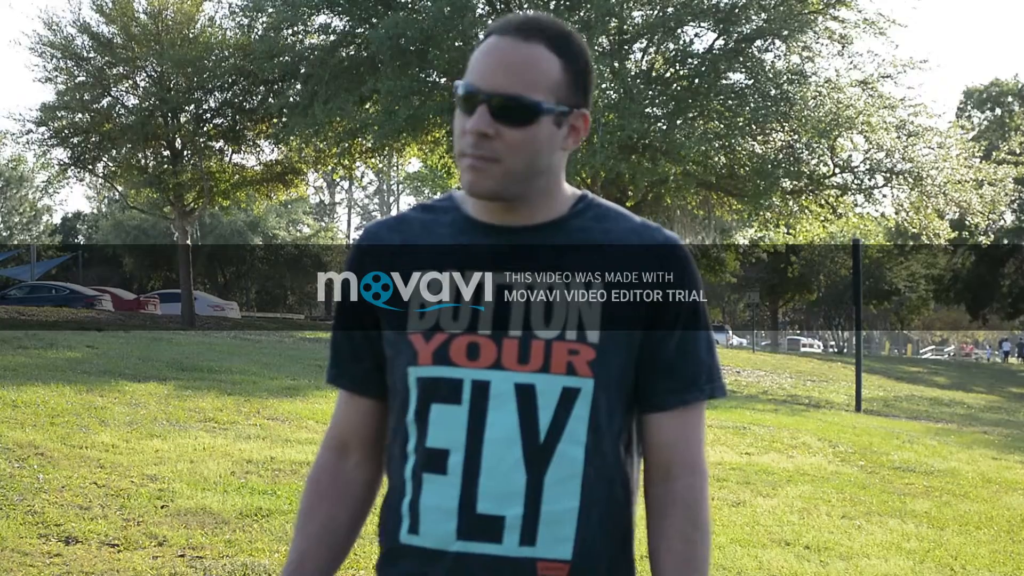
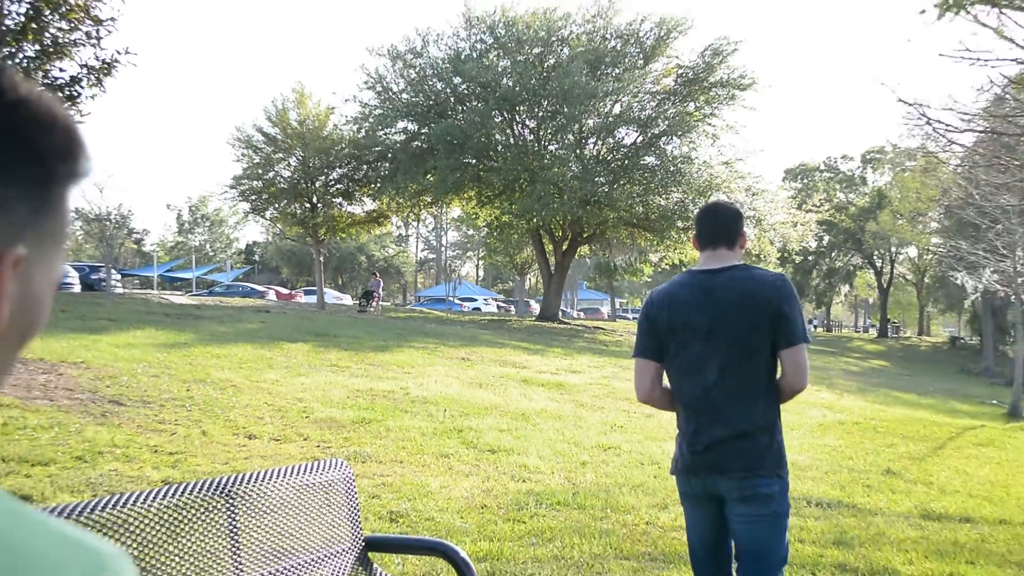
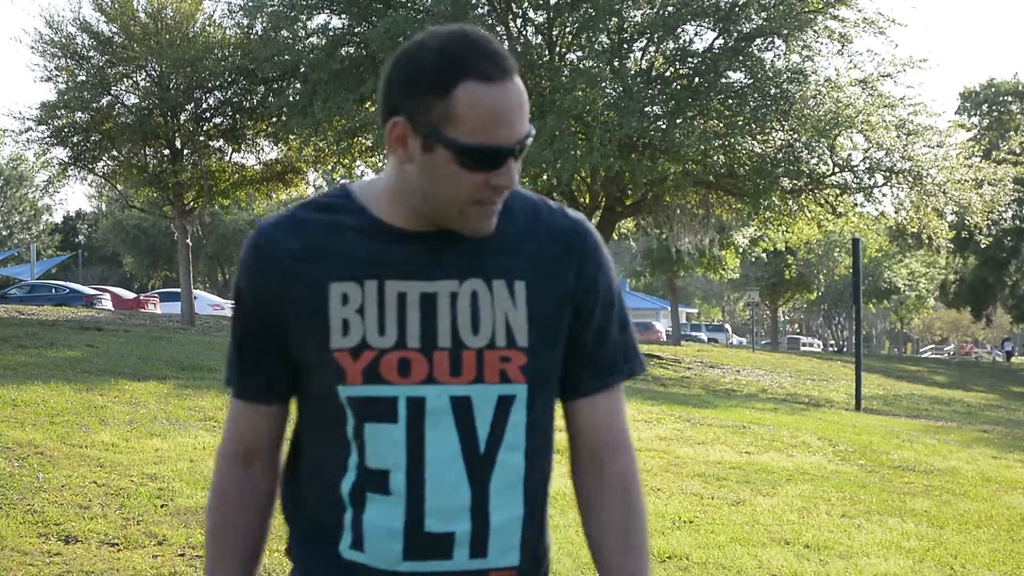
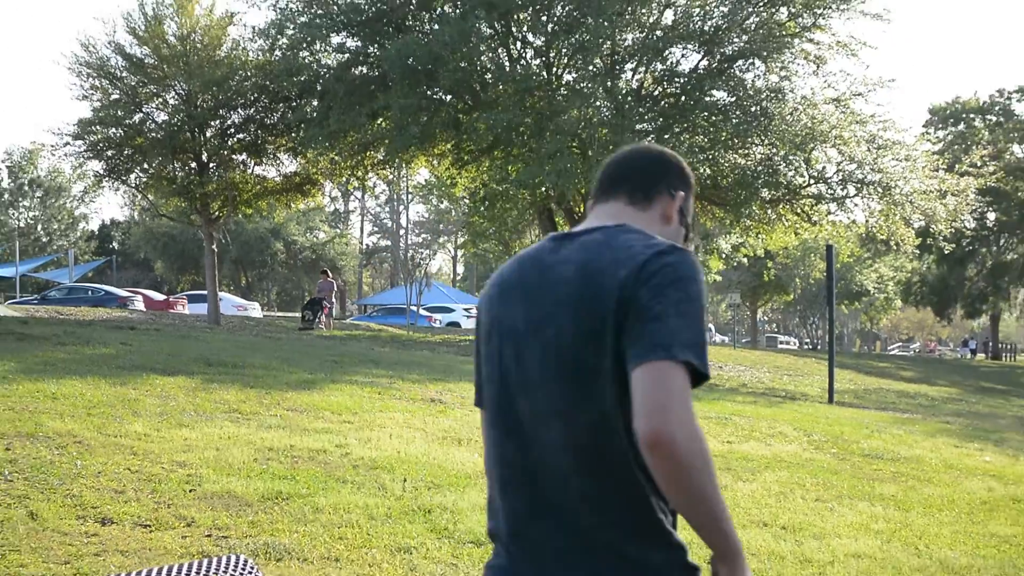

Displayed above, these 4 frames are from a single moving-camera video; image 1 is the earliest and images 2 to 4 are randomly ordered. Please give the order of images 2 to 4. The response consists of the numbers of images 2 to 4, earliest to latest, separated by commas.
3, 4, 2
